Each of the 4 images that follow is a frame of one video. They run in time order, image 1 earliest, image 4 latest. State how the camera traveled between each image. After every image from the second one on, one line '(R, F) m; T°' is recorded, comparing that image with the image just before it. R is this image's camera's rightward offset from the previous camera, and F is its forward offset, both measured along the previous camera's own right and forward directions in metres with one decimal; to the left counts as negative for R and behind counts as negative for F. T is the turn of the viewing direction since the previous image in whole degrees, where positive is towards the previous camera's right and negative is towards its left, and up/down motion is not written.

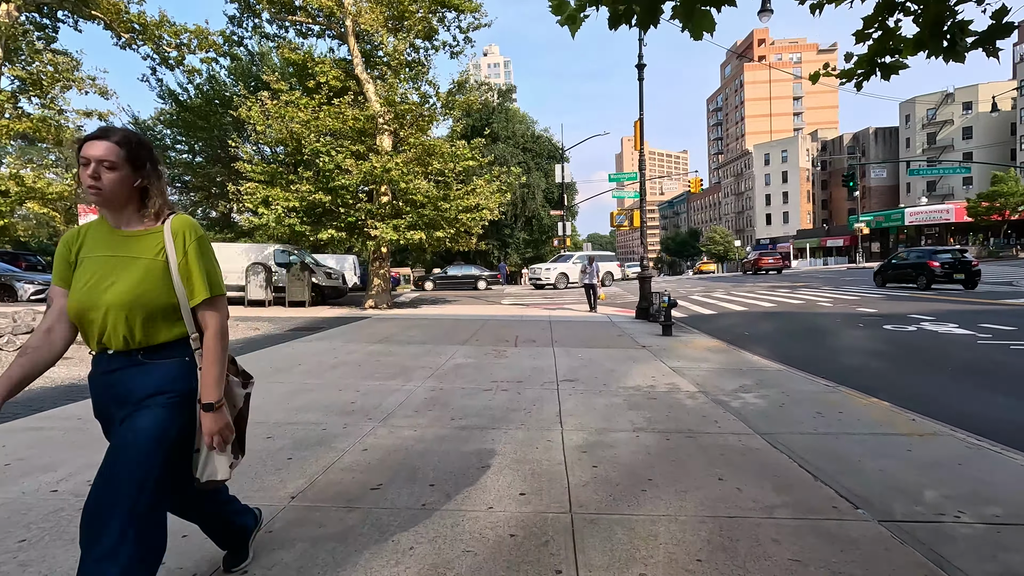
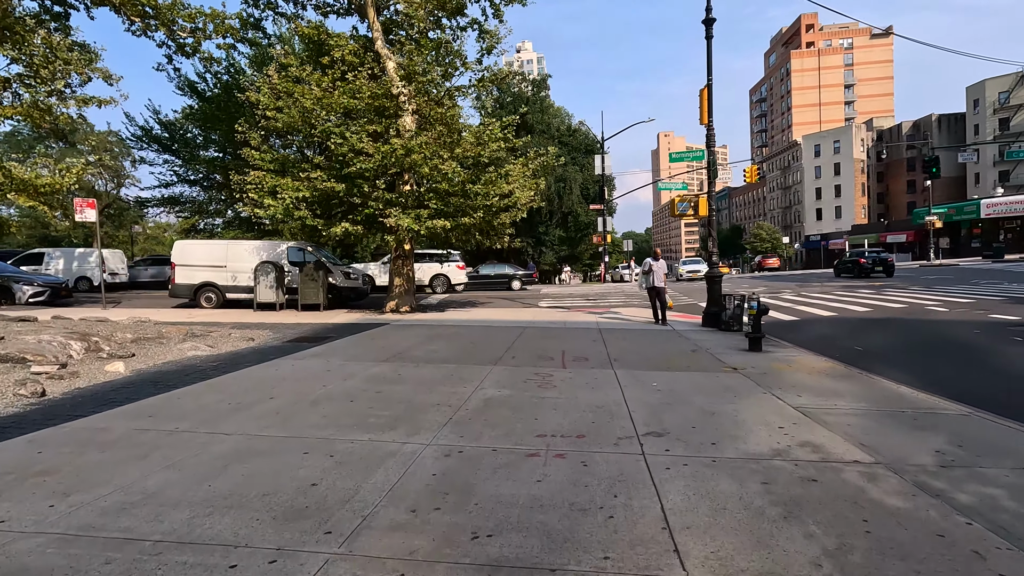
(-0.2, +2.5) m; -4°
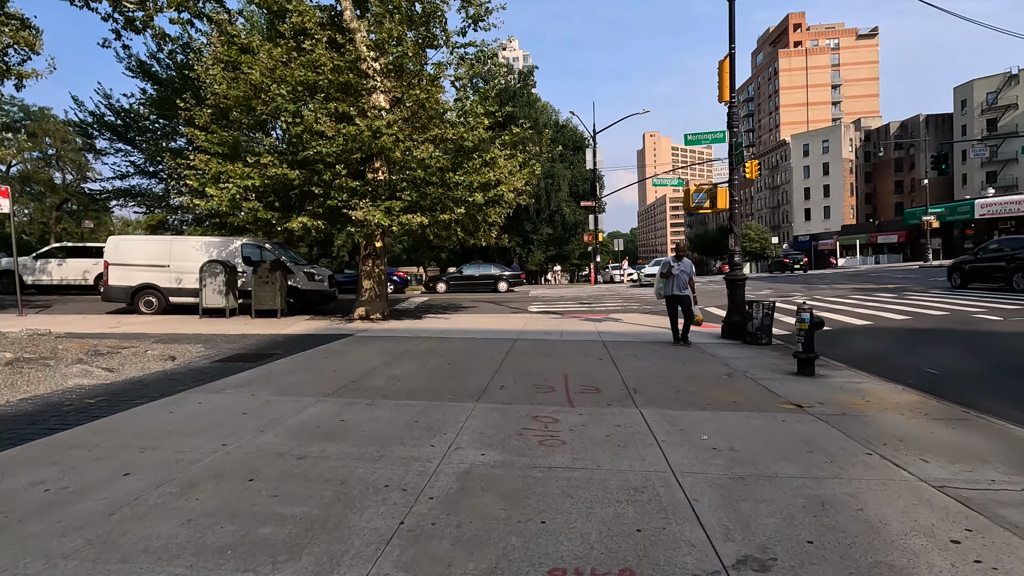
(0.0, +2.2) m; +2°
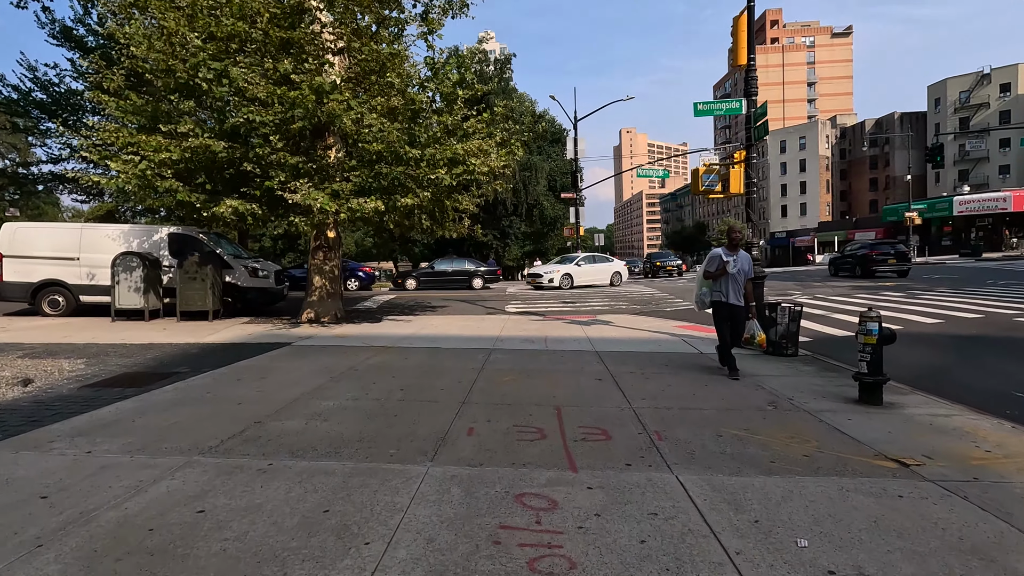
(0.0, +2.1) m; +3°
